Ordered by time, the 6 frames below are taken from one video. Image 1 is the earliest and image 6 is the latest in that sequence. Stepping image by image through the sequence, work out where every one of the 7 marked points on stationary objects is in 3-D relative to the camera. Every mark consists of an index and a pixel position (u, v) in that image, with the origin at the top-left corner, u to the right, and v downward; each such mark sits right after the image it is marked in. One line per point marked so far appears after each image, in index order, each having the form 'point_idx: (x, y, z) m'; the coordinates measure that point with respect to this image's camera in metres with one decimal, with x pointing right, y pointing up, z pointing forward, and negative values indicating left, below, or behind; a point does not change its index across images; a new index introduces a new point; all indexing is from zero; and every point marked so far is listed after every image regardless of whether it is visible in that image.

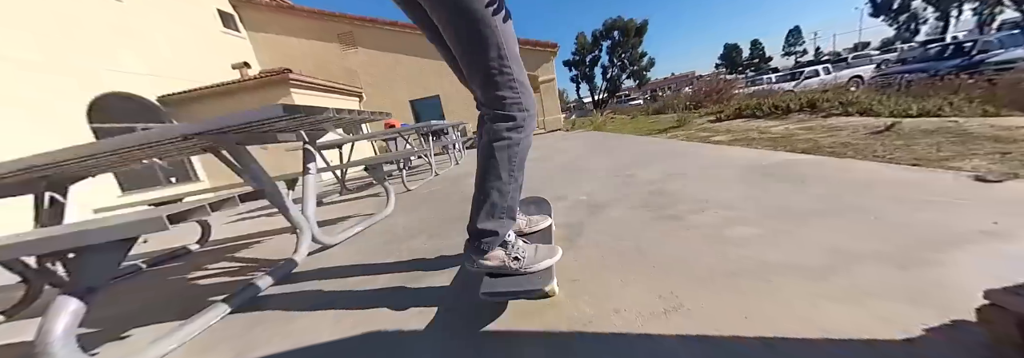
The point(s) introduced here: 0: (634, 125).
0: (+4.1, +1.9, +10.0) m
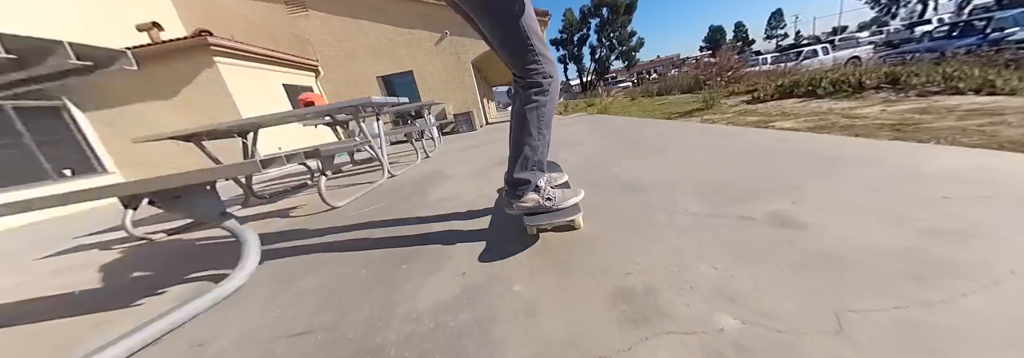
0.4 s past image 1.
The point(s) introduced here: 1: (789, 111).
0: (+3.6, +2.2, +8.7) m
1: (+3.8, +0.9, +3.9) m
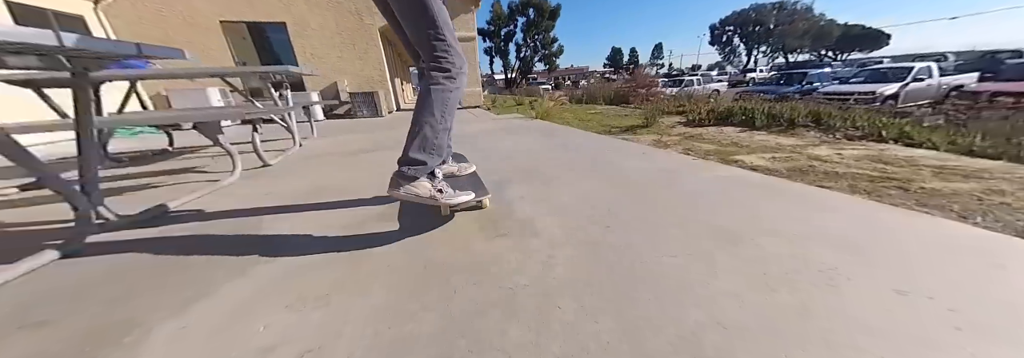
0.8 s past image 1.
0: (+1.3, +1.9, +8.1) m
1: (+2.9, +0.5, +3.6) m
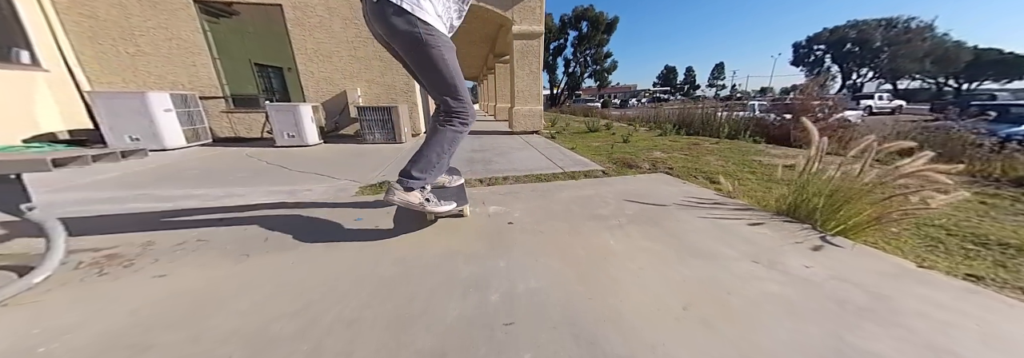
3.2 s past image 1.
0: (+2.9, +0.3, +4.4) m
1: (+3.8, -0.9, -0.3) m
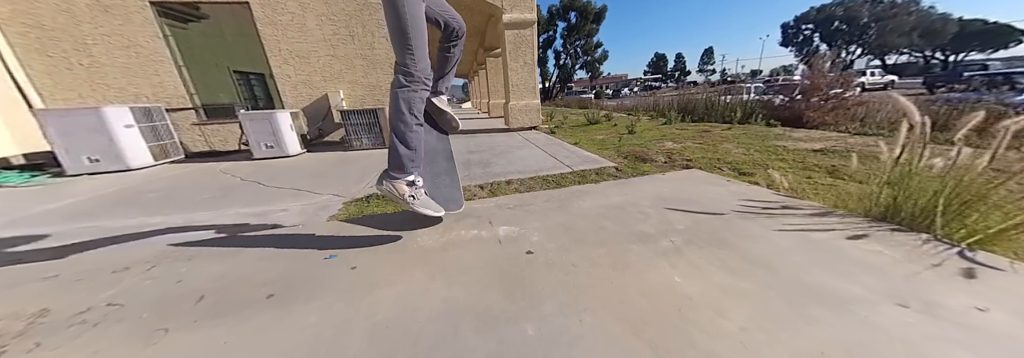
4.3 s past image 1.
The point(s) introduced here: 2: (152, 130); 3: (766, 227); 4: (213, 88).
0: (+2.9, +0.5, +4.0) m
1: (+3.9, -0.8, -0.7) m
2: (-6.1, +0.8, +4.8) m
3: (+1.1, -0.2, +1.3) m
4: (-6.3, +1.9, +5.9) m
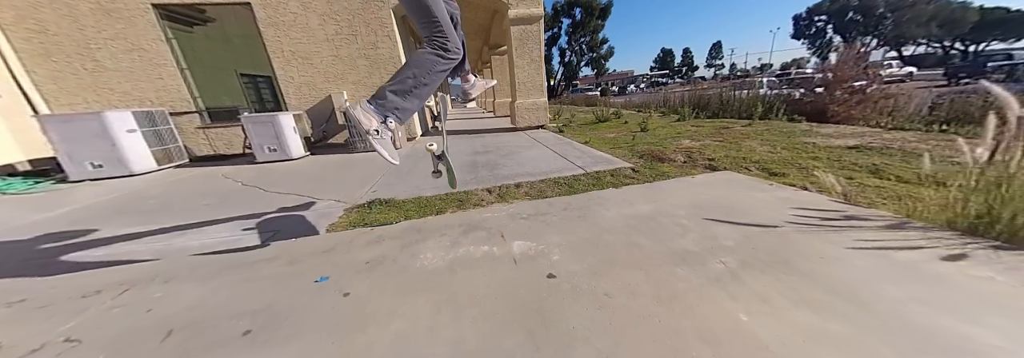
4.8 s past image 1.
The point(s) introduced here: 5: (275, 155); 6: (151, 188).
0: (+3.0, +0.5, +3.8) m
1: (+3.9, -0.8, -0.9) m
2: (-6.0, +0.7, +4.8) m
3: (+1.2, -0.2, +1.1) m
4: (-6.1, +1.8, +5.9) m
5: (-4.1, +0.4, +4.9) m
6: (-4.8, -0.1, +3.8) m
